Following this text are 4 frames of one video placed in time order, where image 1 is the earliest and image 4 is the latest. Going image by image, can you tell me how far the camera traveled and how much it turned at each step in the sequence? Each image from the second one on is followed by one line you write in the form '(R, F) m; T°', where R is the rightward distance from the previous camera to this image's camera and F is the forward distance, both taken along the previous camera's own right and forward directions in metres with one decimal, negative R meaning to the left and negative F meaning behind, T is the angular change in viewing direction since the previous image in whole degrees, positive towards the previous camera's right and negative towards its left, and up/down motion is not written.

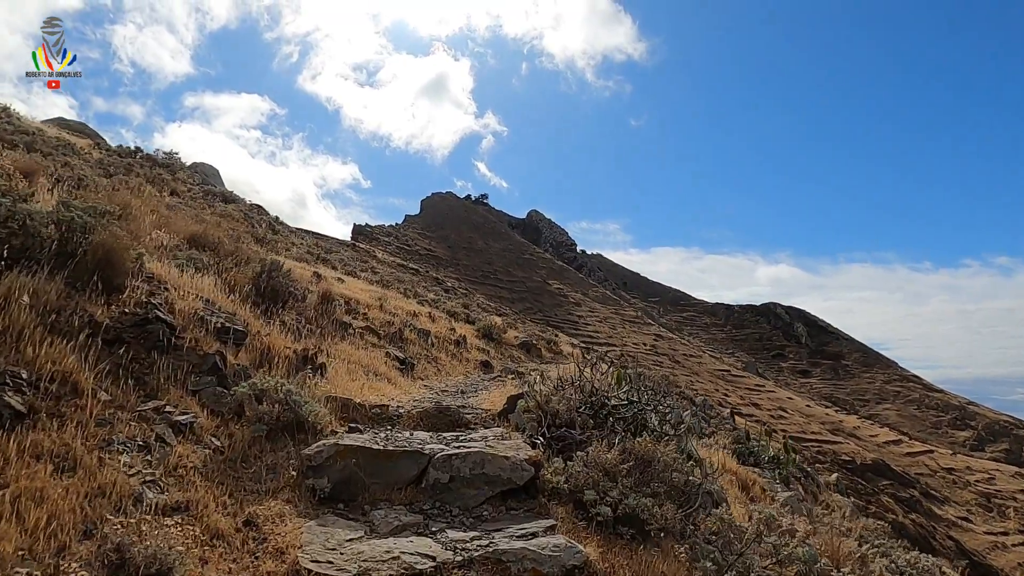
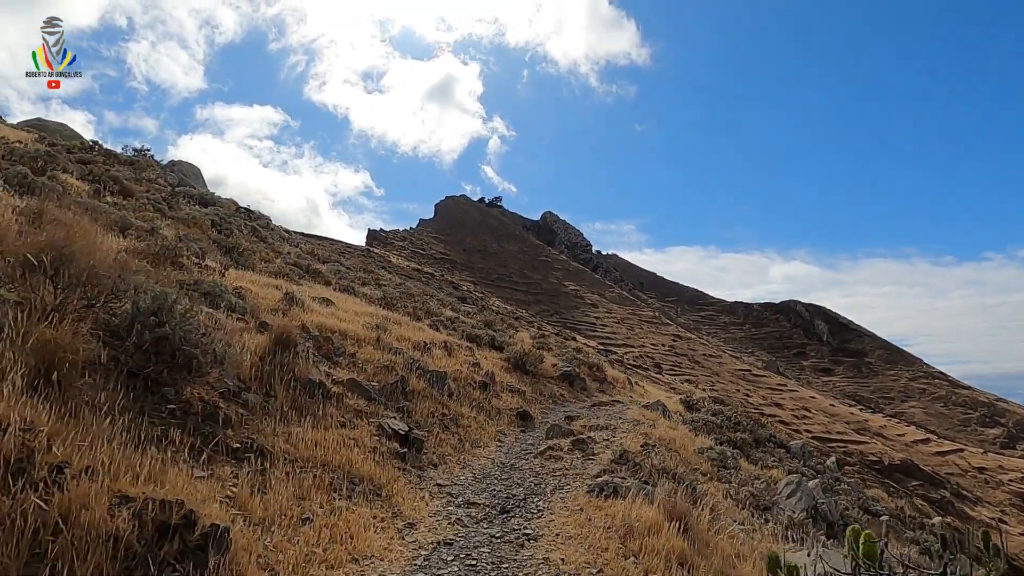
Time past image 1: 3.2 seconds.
(-0.7, +4.6) m; -1°
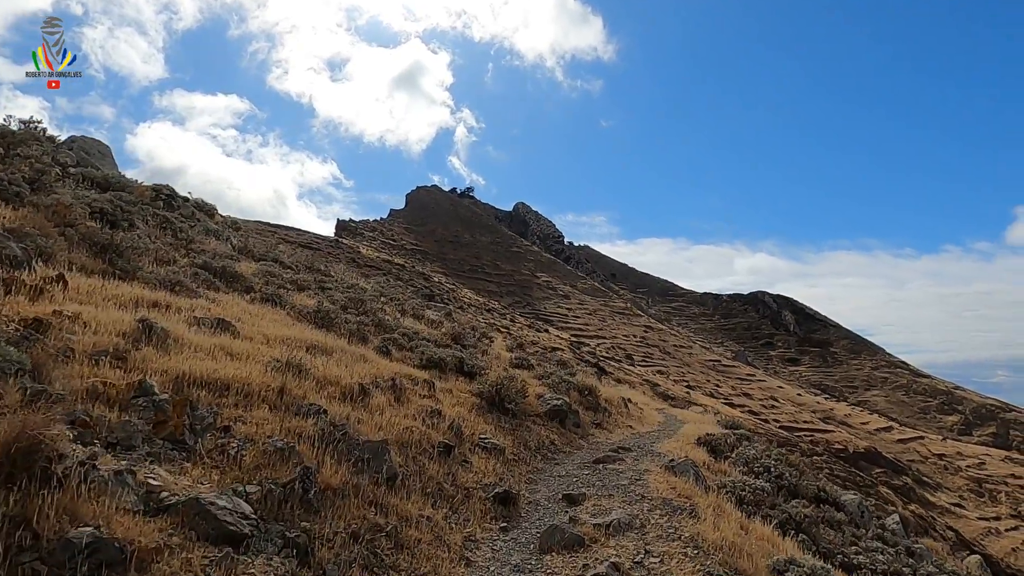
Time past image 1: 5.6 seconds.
(0.0, +4.0) m; +3°
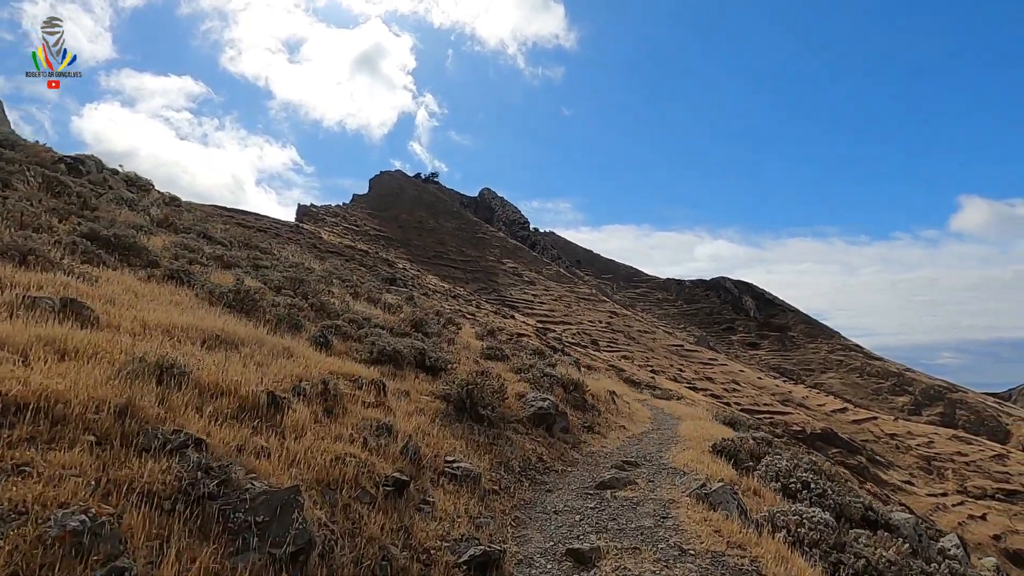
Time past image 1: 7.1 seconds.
(-0.2, +2.8) m; +3°
